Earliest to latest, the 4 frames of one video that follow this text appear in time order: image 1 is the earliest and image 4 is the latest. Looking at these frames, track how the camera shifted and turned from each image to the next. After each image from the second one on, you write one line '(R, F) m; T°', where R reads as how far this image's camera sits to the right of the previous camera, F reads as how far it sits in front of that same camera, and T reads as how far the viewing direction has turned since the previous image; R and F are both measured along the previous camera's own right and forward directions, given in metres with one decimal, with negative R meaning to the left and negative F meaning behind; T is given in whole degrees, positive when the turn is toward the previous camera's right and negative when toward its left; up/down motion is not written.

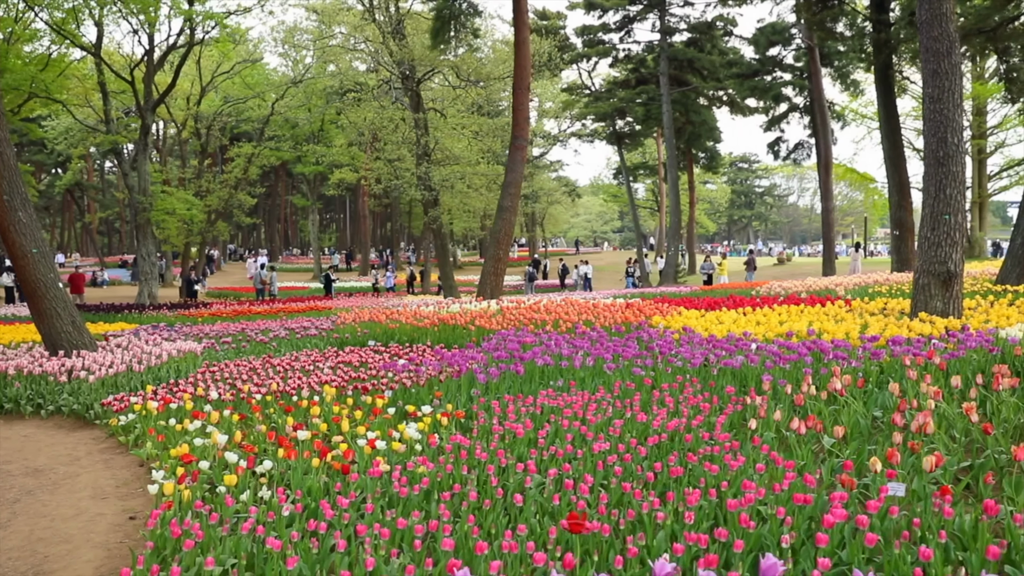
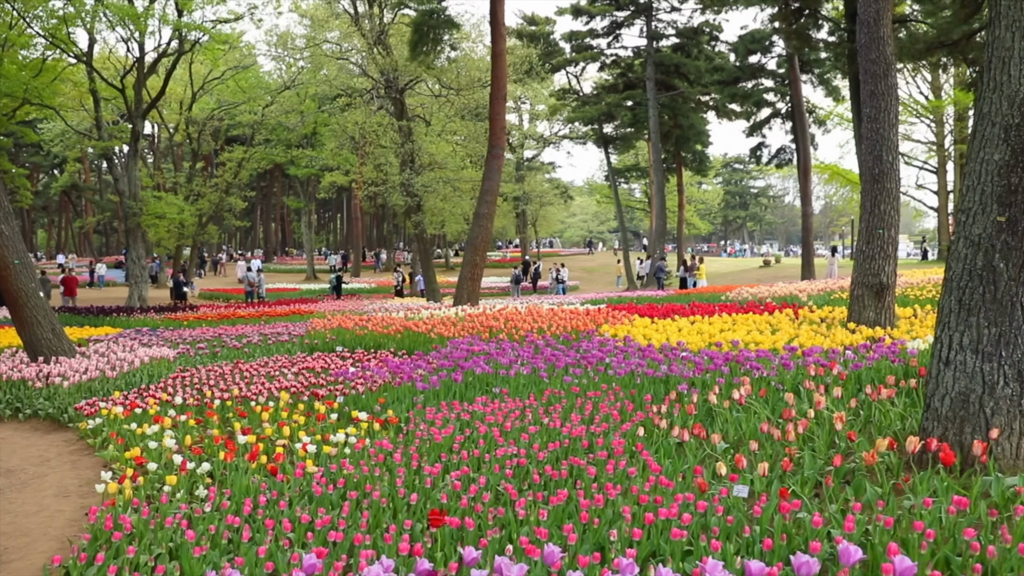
(+0.5, -0.4) m; 0°
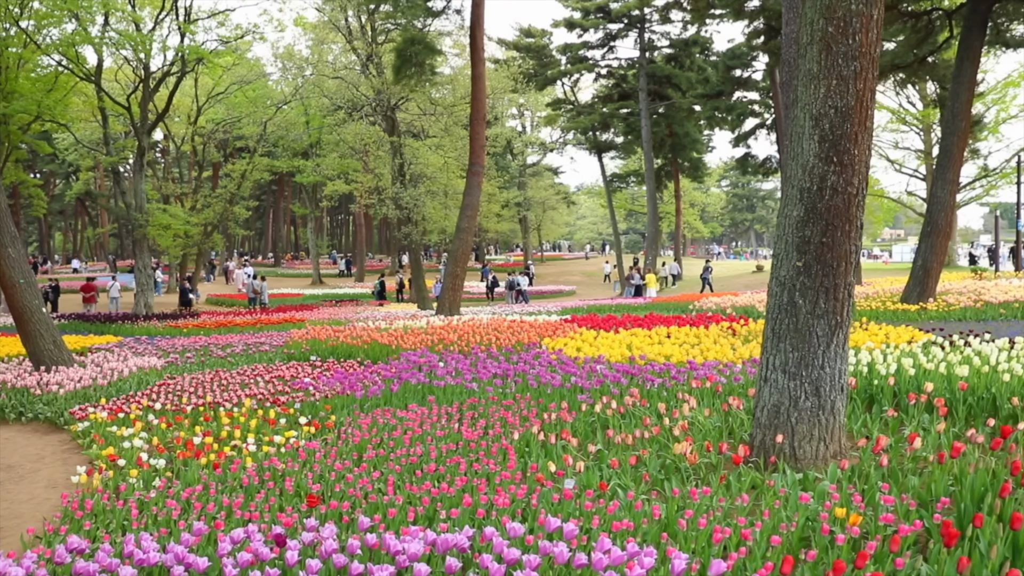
(+0.8, -0.9) m; -1°
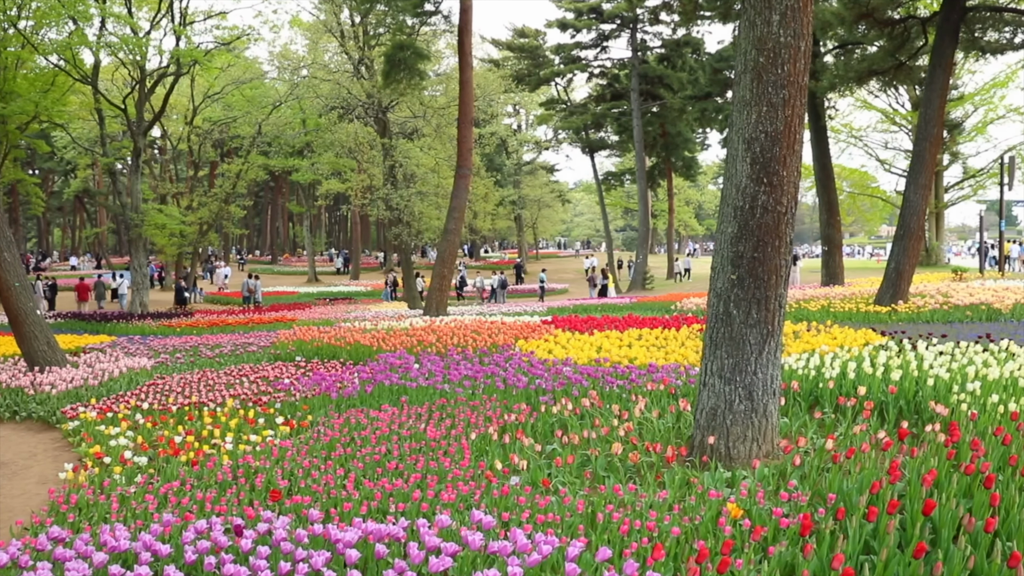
(+0.3, -0.4) m; 0°
